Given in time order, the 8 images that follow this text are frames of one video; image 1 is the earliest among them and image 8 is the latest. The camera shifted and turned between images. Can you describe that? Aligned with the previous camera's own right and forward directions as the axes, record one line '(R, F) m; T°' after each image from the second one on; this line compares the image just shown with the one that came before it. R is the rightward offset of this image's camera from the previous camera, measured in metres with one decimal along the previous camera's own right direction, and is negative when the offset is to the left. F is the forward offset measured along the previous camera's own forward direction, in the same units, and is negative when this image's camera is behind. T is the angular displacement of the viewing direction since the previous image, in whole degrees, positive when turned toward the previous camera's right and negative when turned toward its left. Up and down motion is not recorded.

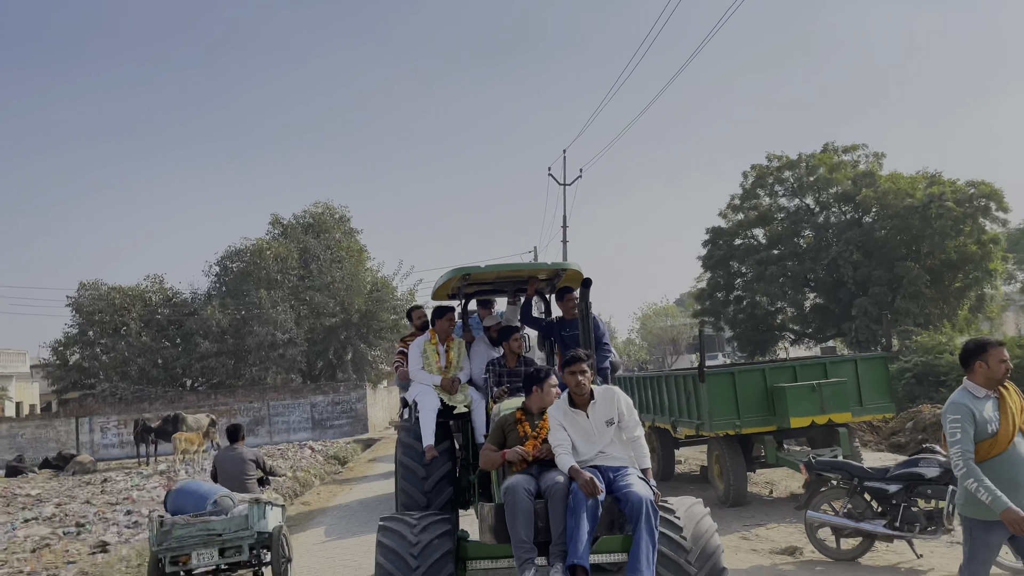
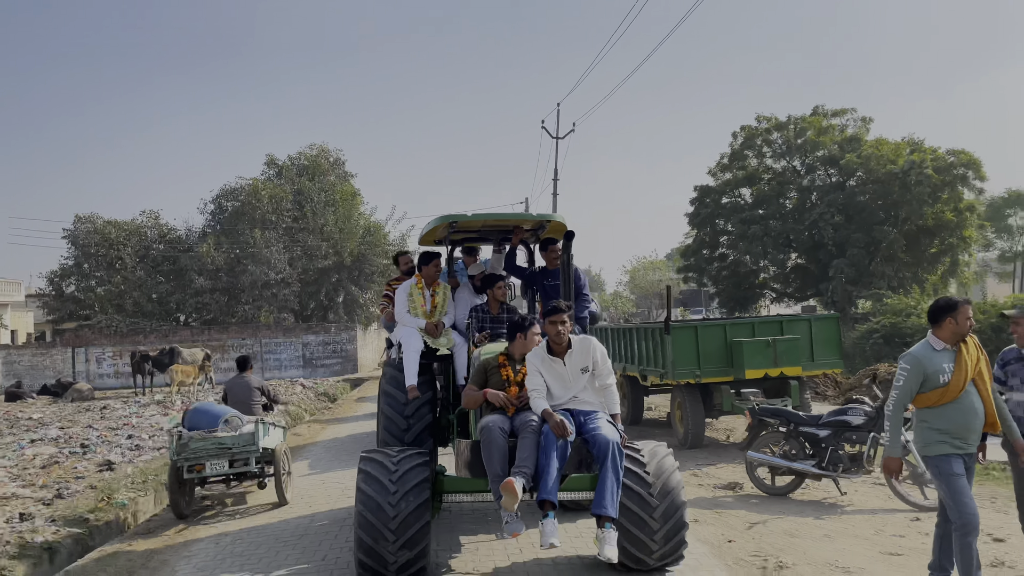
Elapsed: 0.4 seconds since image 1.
(+0.1, -0.6) m; +1°
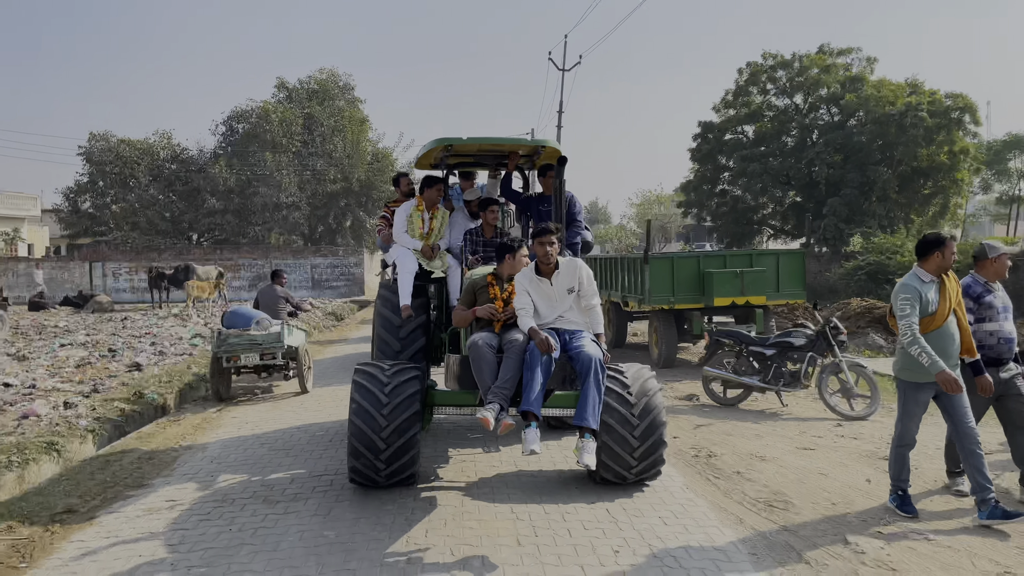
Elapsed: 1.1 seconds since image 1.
(+0.2, -0.9) m; -1°
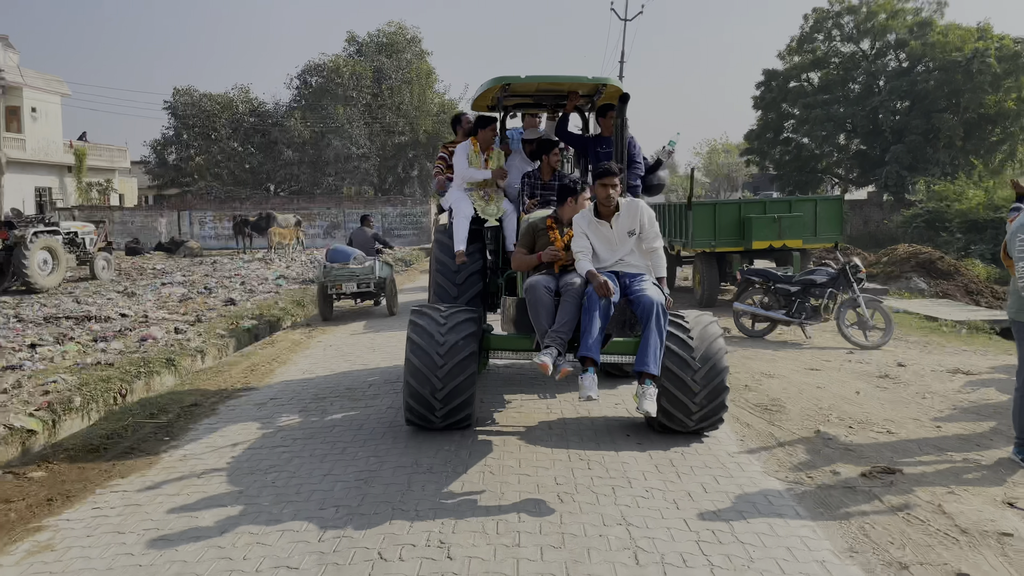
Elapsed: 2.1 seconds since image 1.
(+0.2, -1.0) m; -5°
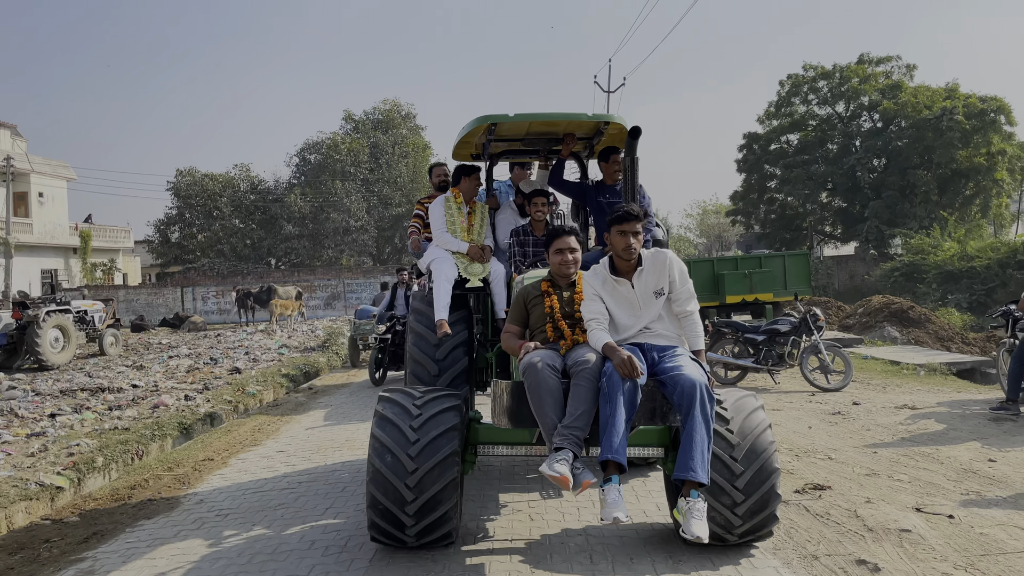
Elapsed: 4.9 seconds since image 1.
(+0.2, -0.7) m; 0°
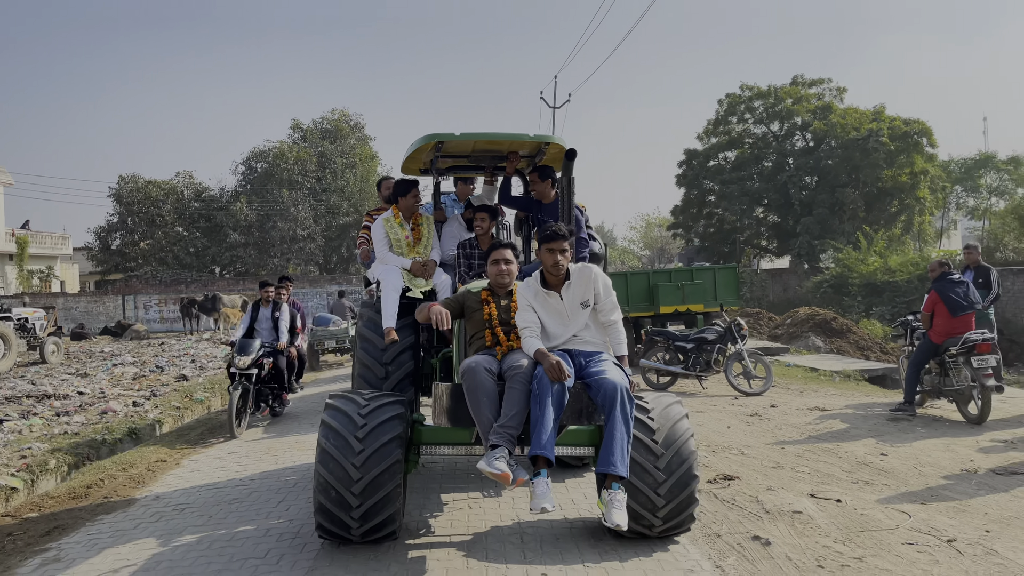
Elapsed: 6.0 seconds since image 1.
(0.0, -0.5) m; +4°
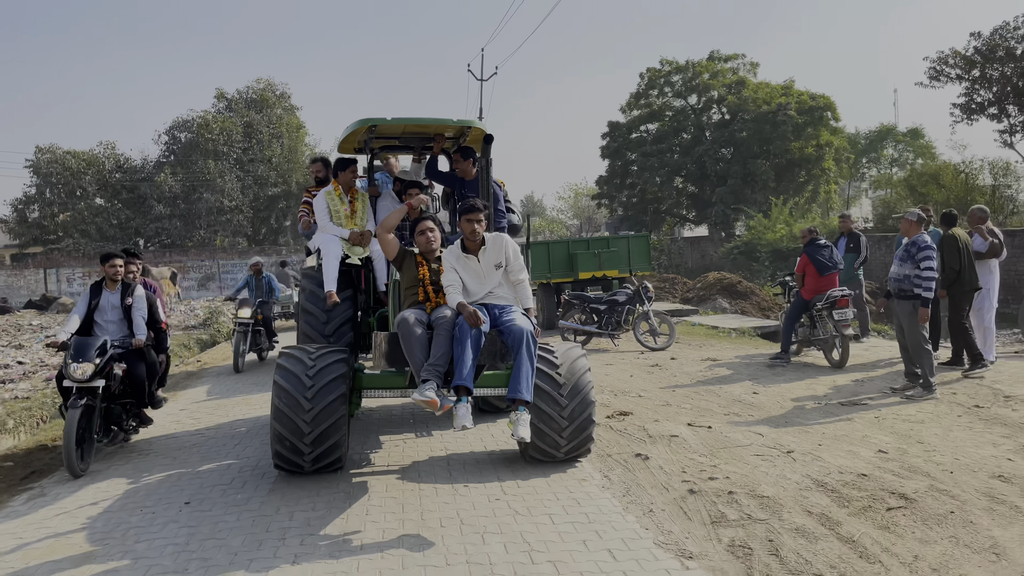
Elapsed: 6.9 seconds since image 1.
(0.0, -0.8) m; +5°
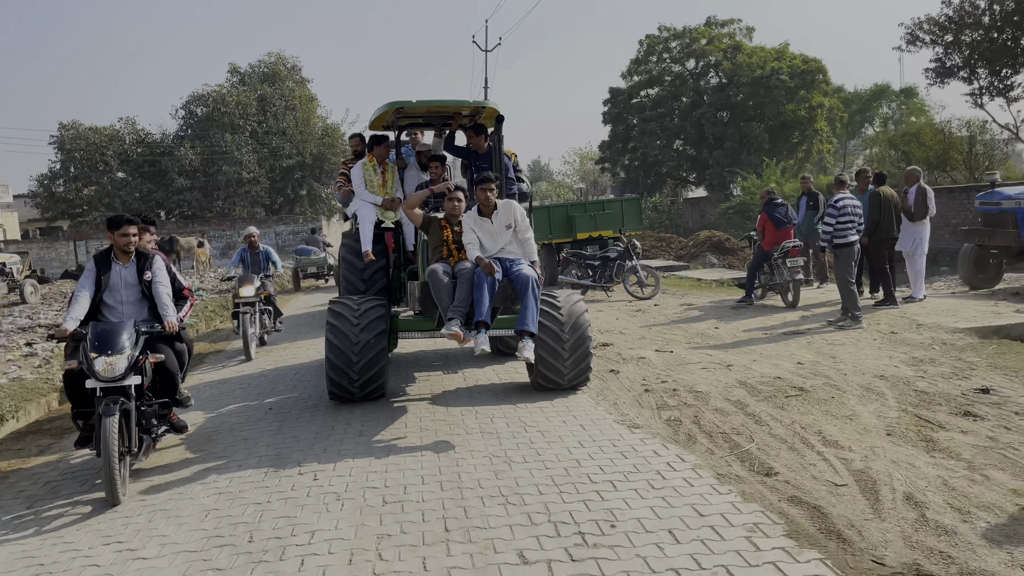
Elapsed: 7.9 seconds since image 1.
(+0.1, -1.5) m; -1°
